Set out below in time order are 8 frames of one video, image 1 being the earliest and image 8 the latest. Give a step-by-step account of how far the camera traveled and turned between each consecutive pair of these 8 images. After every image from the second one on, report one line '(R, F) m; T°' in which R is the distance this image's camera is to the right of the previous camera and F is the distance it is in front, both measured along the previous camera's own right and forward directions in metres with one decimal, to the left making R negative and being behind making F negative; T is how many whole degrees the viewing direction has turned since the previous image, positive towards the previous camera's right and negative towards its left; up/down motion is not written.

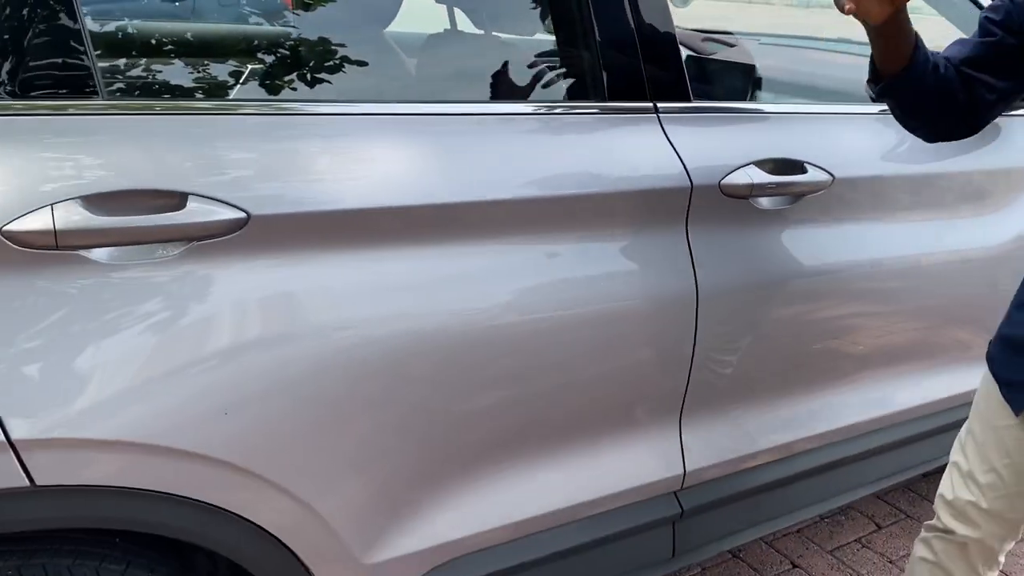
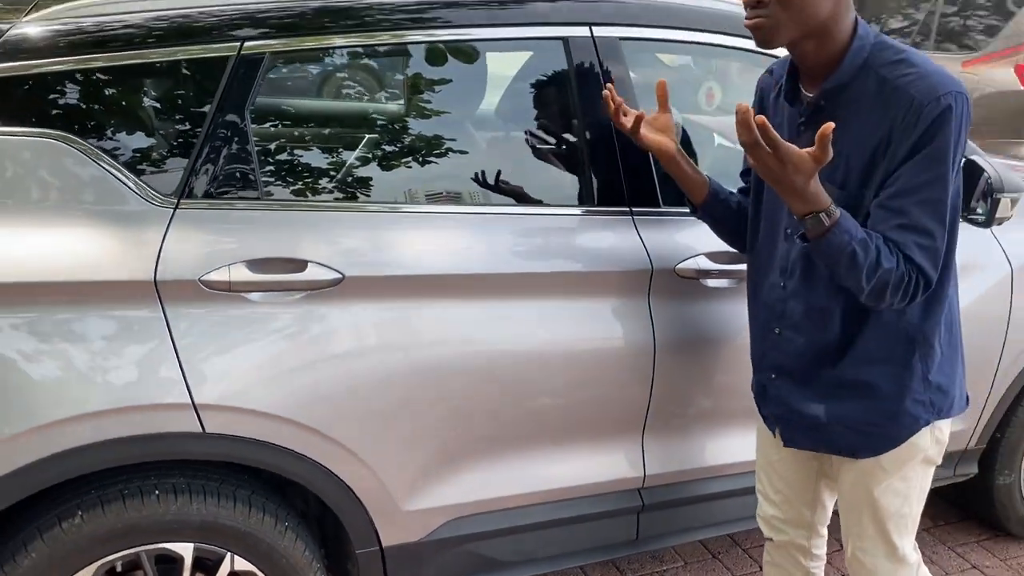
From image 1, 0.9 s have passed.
(+0.2, -0.6) m; -7°
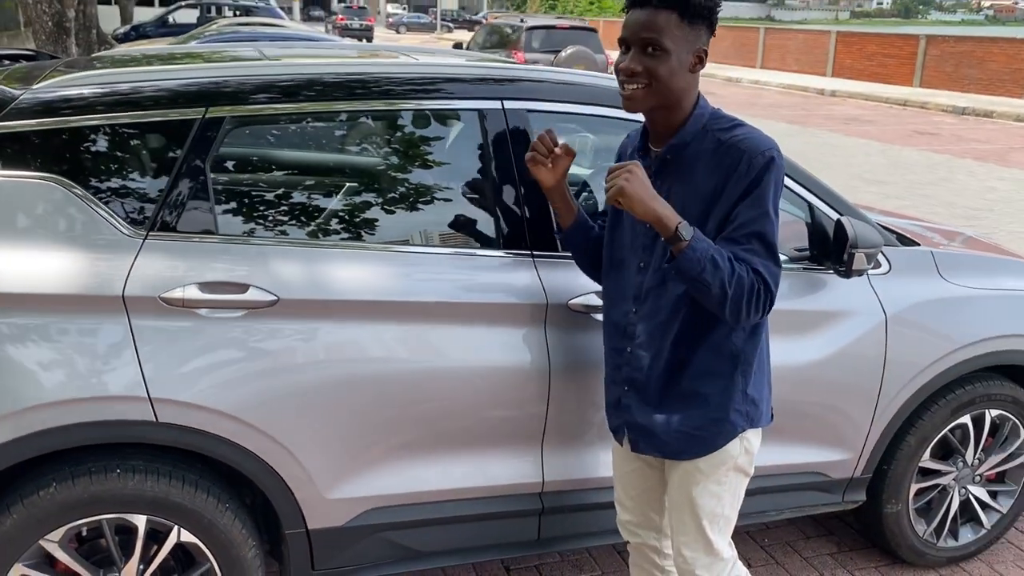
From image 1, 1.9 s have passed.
(+0.3, -0.4) m; -2°
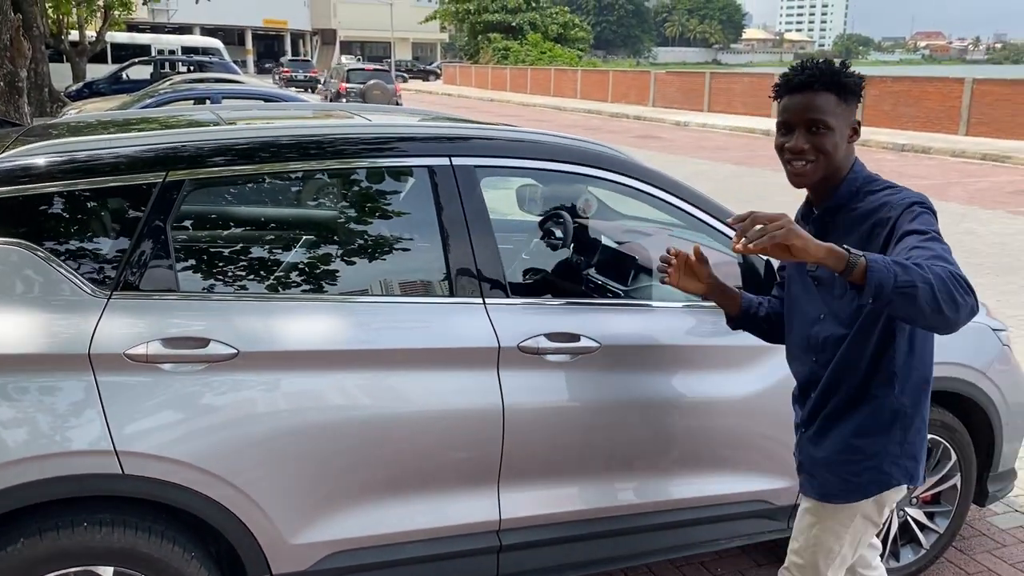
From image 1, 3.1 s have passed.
(0.0, -0.1) m; +3°
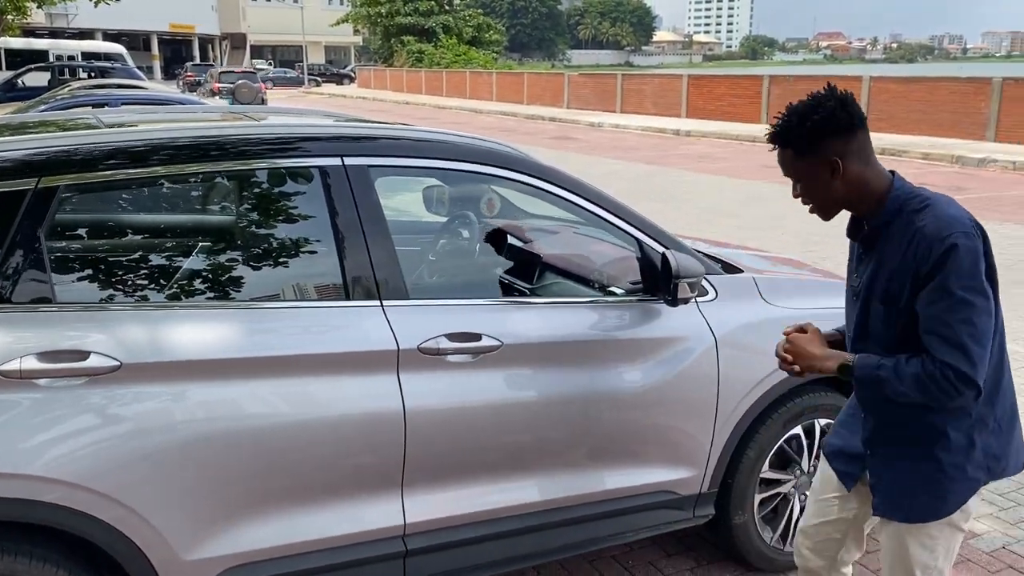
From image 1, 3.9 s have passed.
(+0.1, 0.0) m; +5°
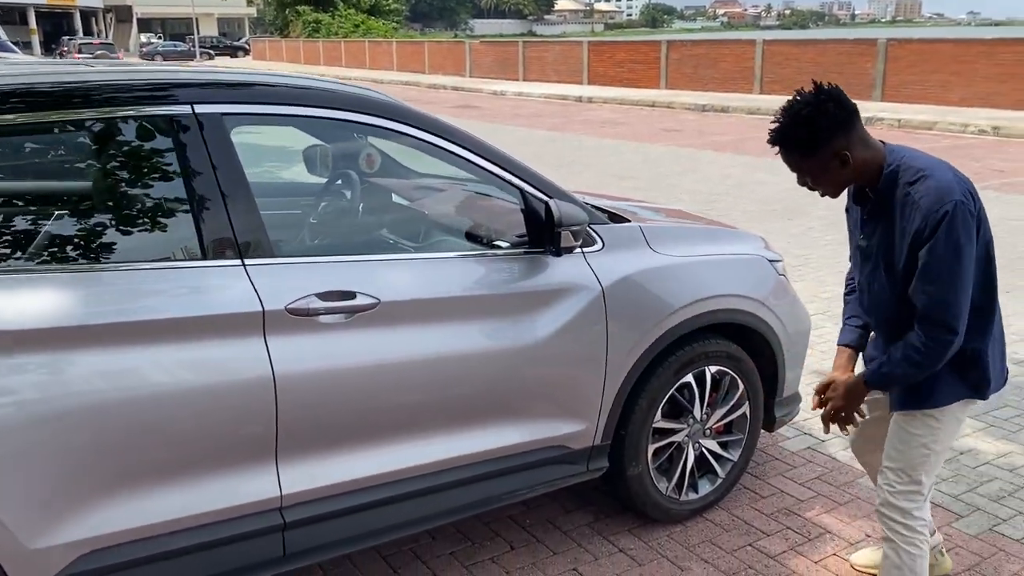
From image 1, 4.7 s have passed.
(+0.1, +0.1) m; +6°
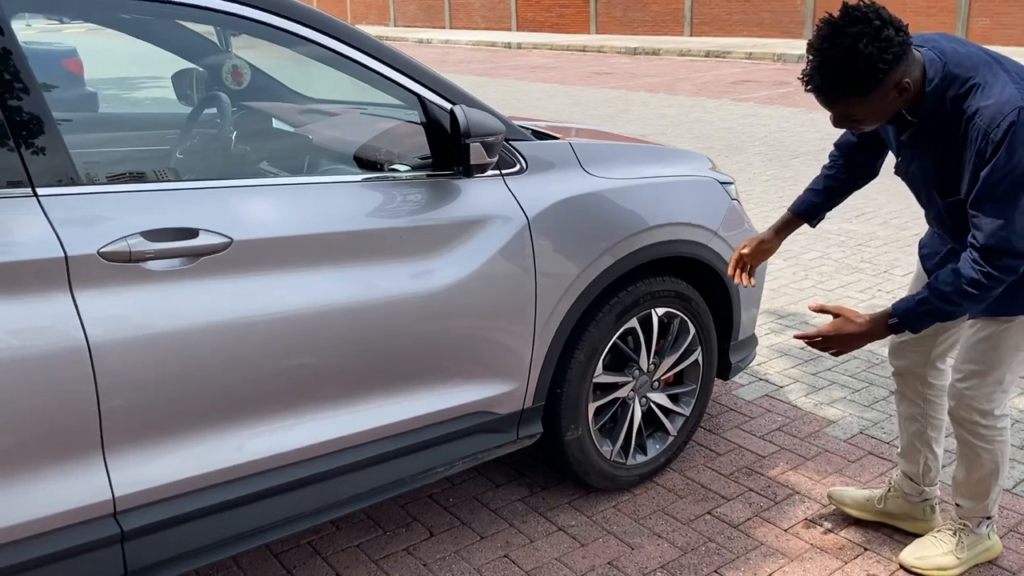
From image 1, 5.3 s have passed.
(+0.1, +0.5) m; +4°
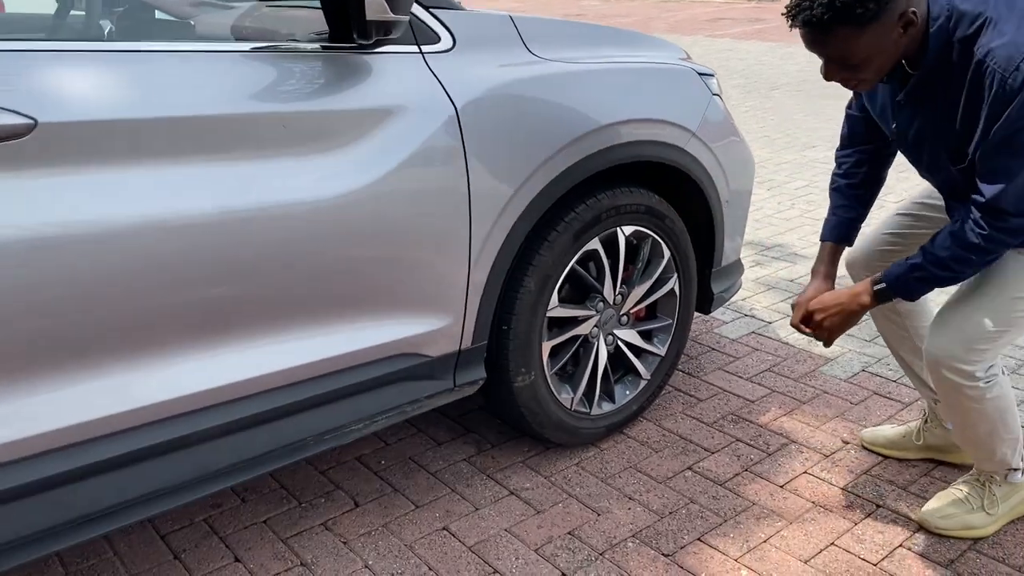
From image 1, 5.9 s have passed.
(+0.1, +0.5) m; +1°
